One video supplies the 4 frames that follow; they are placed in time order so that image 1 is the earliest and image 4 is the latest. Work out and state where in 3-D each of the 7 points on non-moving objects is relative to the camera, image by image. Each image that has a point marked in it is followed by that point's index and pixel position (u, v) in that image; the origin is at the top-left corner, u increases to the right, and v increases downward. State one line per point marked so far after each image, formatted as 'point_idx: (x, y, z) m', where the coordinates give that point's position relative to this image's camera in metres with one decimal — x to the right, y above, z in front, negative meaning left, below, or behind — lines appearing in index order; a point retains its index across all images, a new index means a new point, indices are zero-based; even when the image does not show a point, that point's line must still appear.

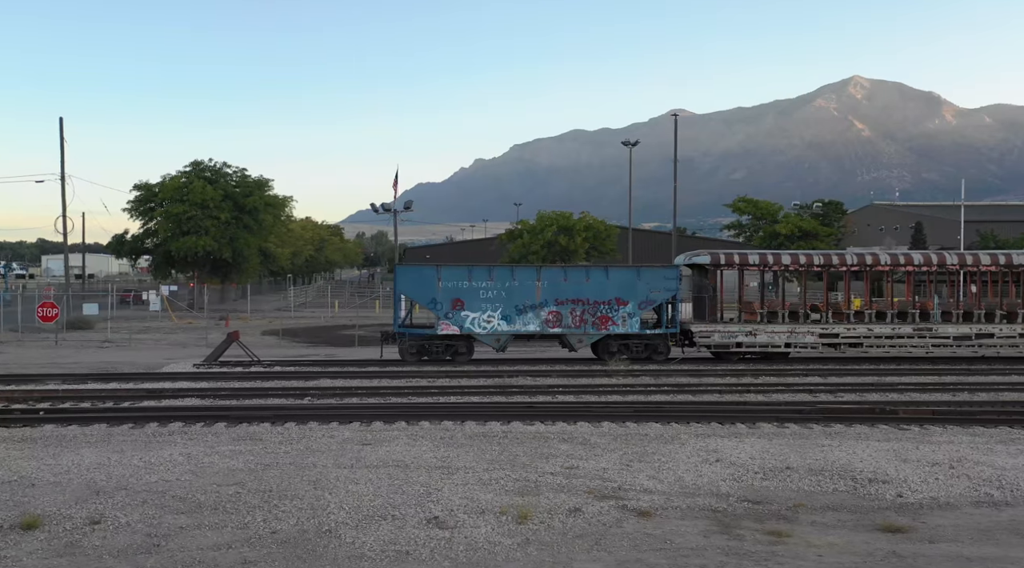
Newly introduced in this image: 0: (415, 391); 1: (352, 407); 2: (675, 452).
0: (-2.1, -2.3, +17.5) m
1: (-3.0, -2.3, +15.1) m
2: (+2.3, -2.4, +11.5) m
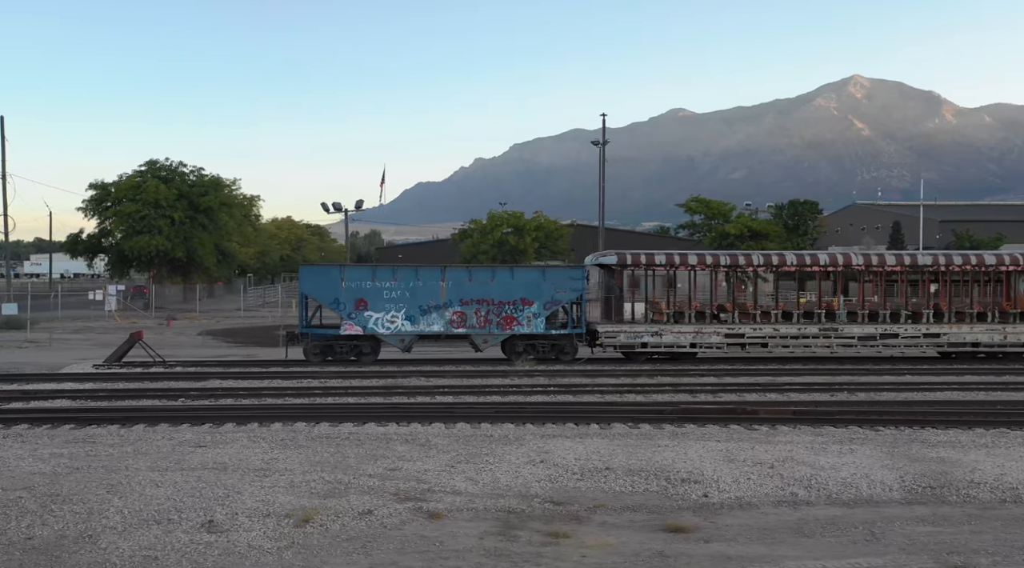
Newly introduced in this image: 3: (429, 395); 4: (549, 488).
0: (-4.6, -2.3, +17.4) m
1: (-5.5, -2.3, +15.0) m
2: (-0.1, -2.4, +11.5) m
3: (-1.8, -2.3, +17.0) m
4: (+0.5, -2.6, +10.1) m
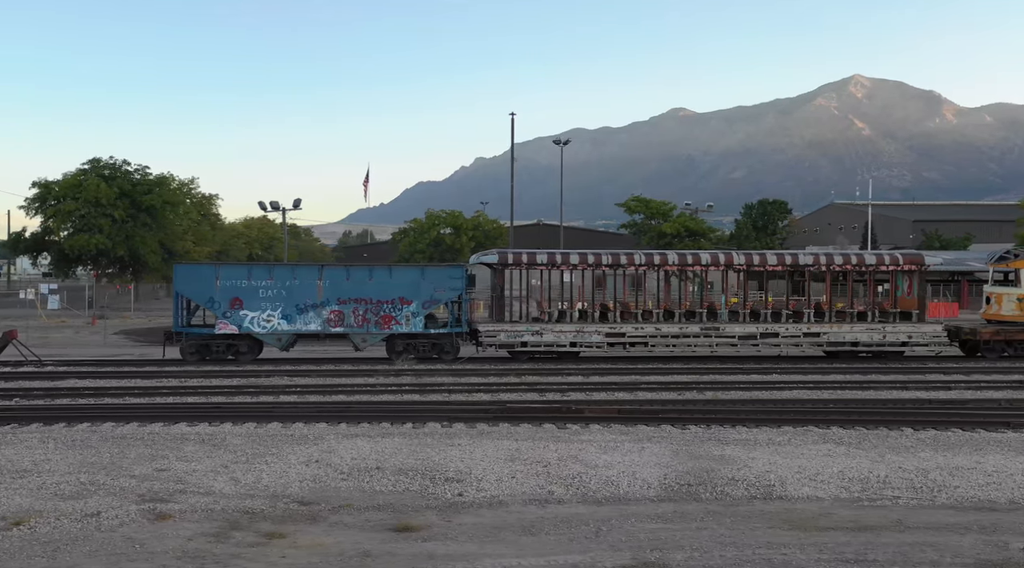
0: (-7.9, -2.3, +17.2) m
1: (-8.7, -2.3, +14.8) m
2: (-3.1, -2.4, +11.5) m
3: (-5.0, -2.3, +16.9) m
4: (-2.6, -2.5, +10.0) m
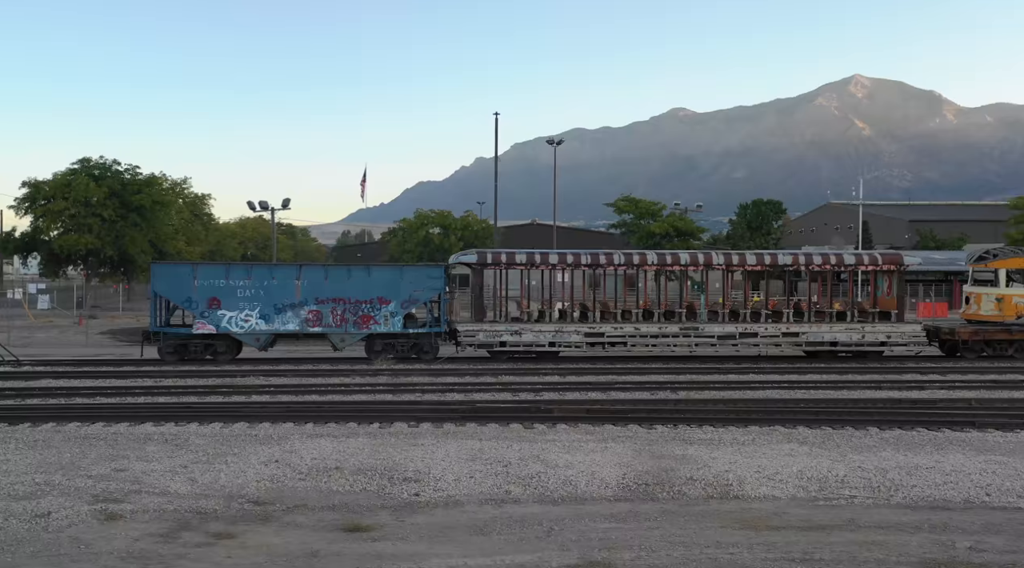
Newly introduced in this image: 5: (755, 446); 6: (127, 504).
0: (-8.4, -2.3, +17.2) m
1: (-9.2, -2.3, +14.7) m
2: (-3.7, -2.4, +11.4) m
3: (-5.5, -2.3, +16.8) m
4: (-3.1, -2.5, +10.0) m
5: (+3.6, -2.4, +12.0) m
6: (-4.4, -2.6, +9.3) m
